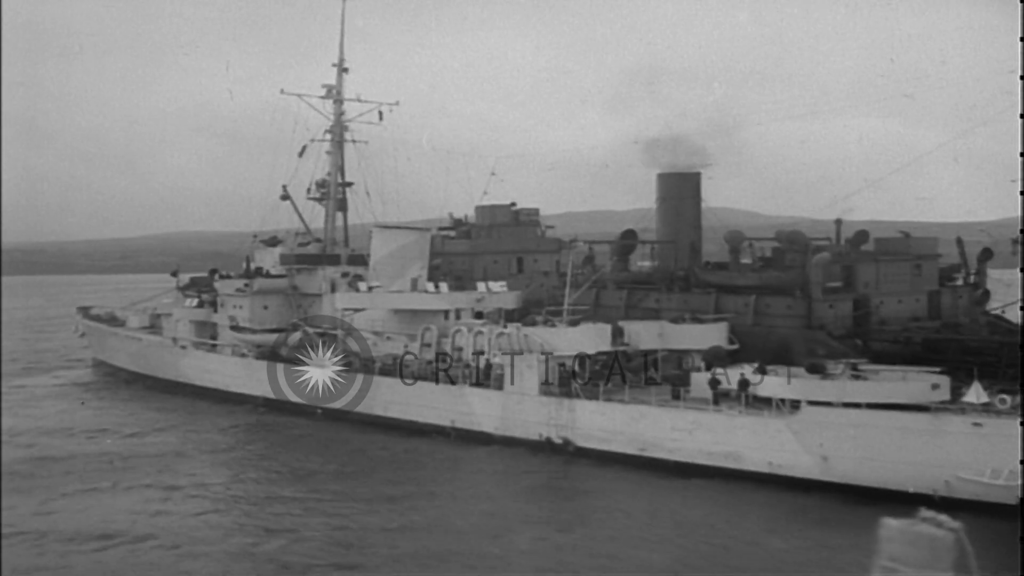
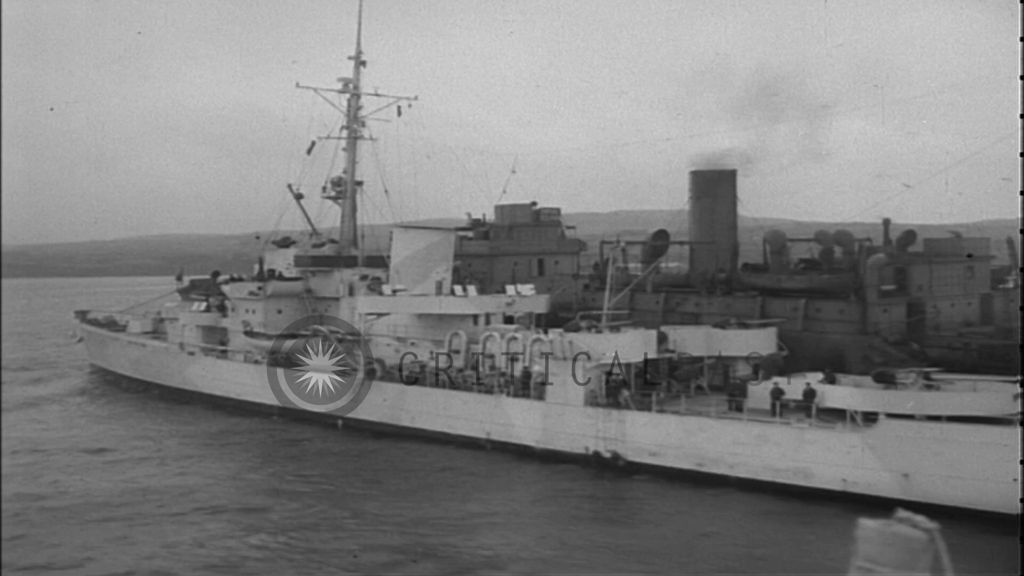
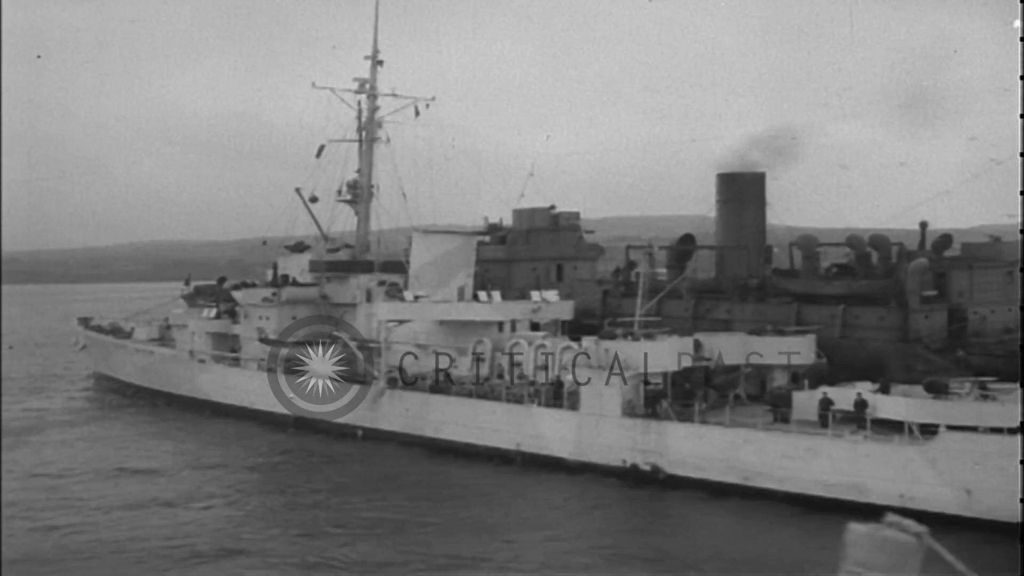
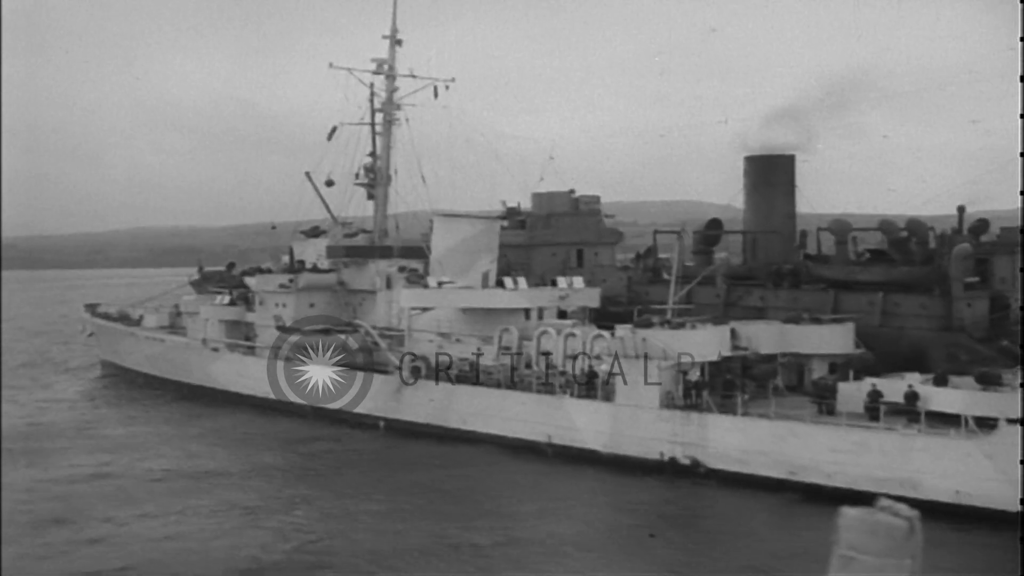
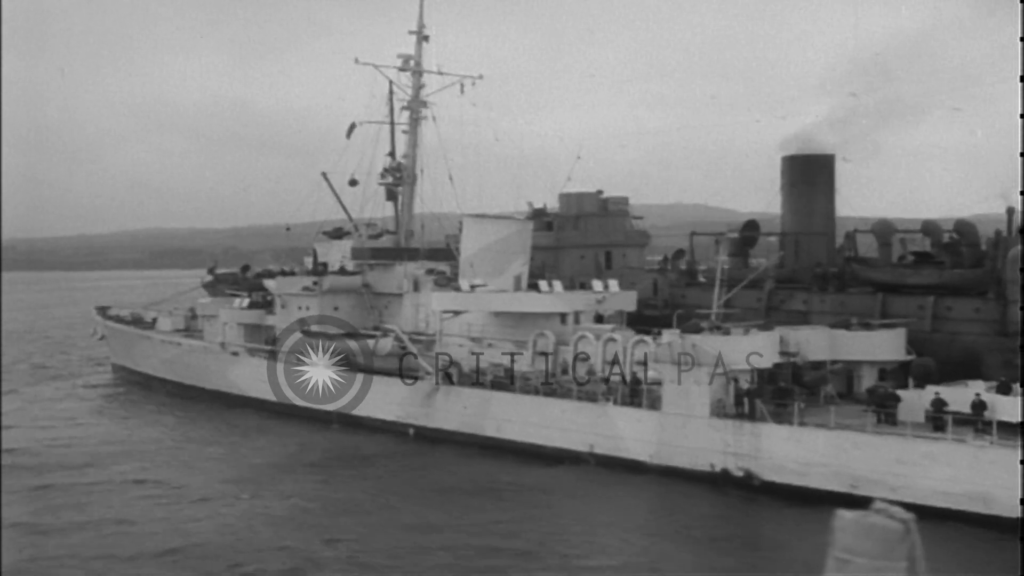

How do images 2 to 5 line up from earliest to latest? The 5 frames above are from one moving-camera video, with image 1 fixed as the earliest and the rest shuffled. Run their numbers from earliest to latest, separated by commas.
2, 3, 4, 5
